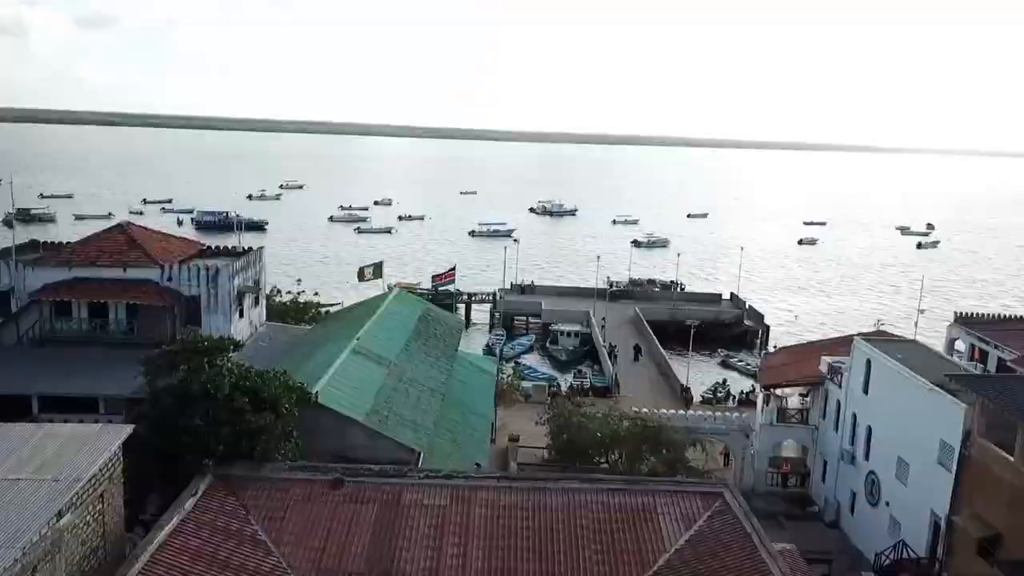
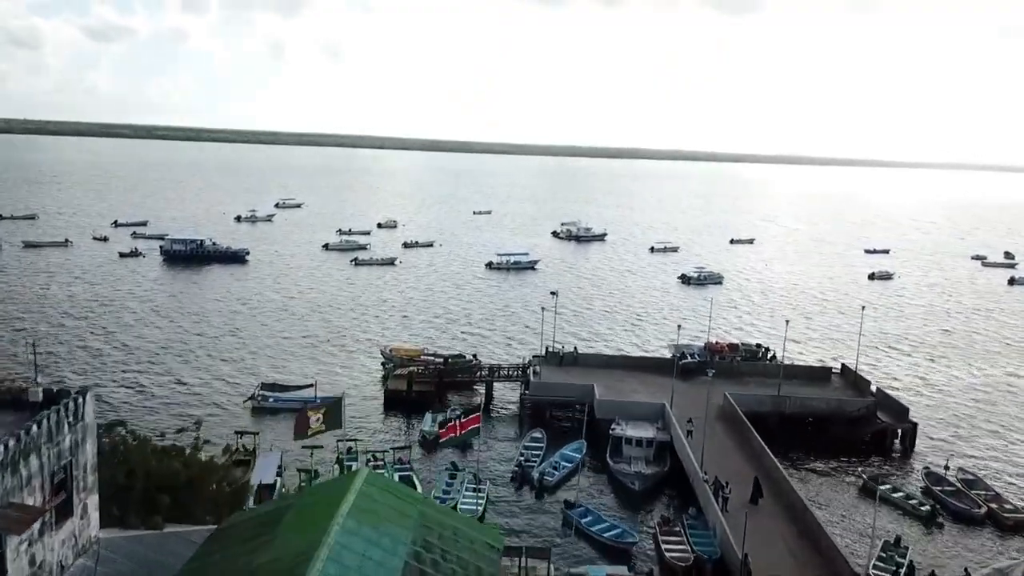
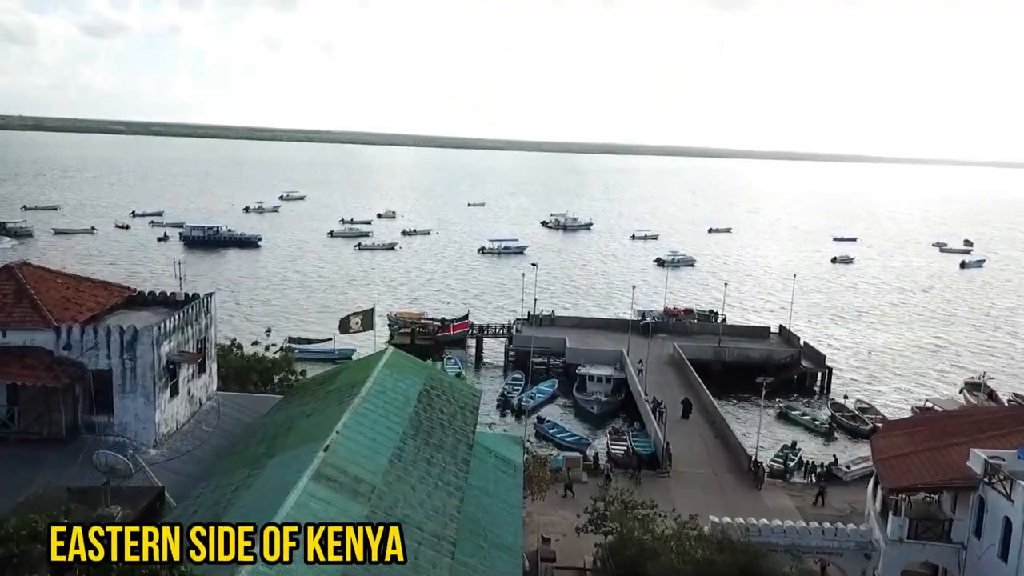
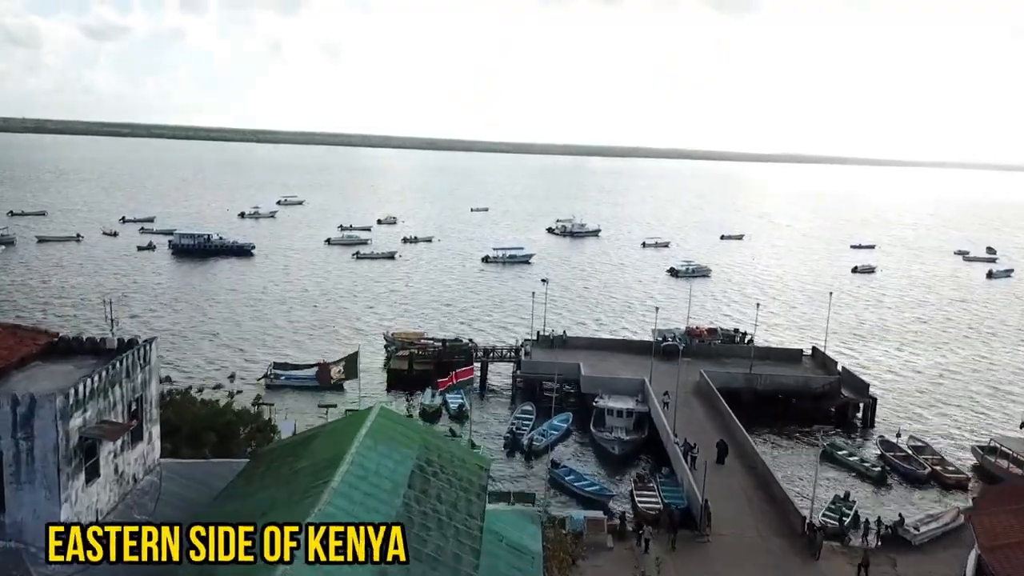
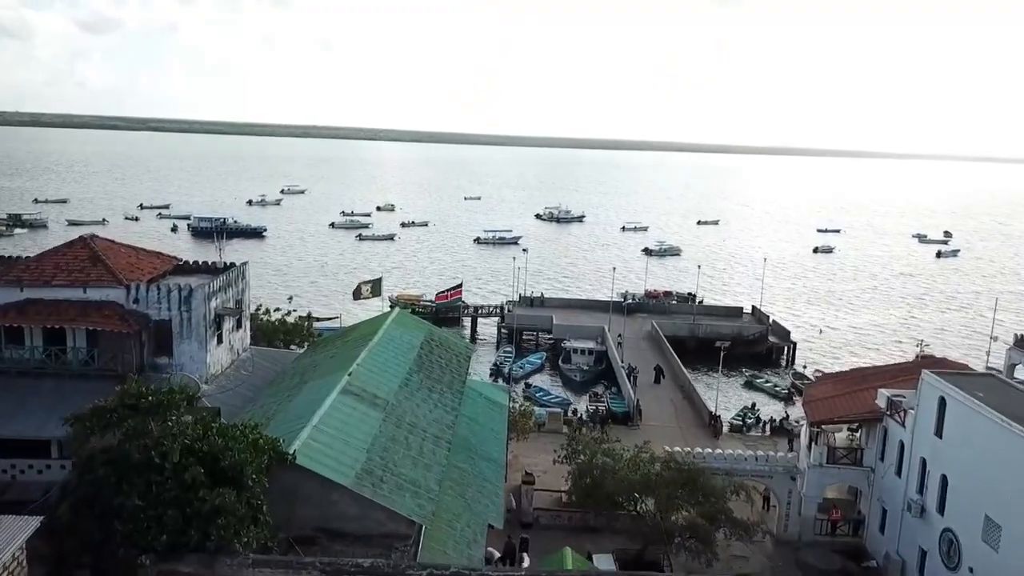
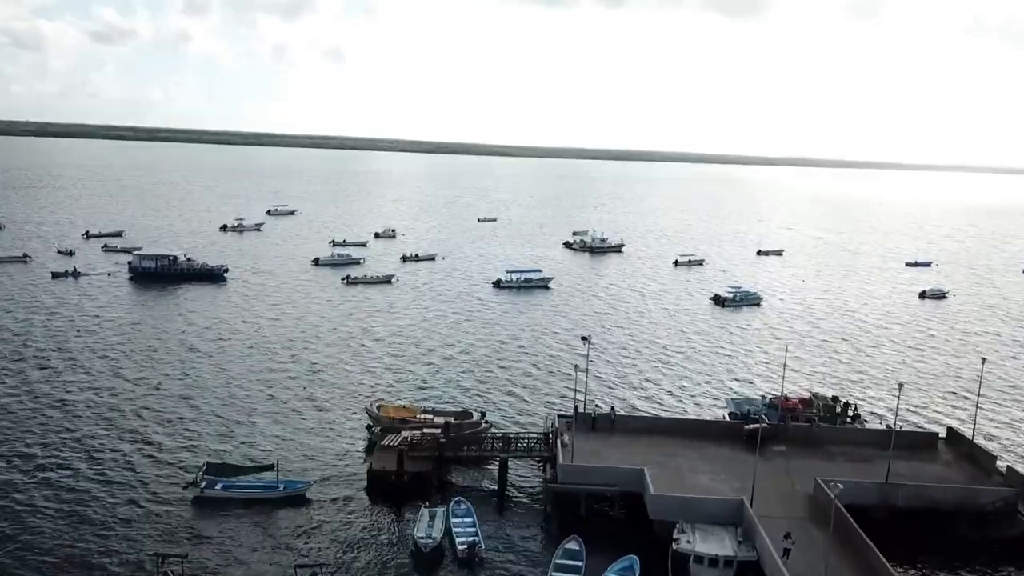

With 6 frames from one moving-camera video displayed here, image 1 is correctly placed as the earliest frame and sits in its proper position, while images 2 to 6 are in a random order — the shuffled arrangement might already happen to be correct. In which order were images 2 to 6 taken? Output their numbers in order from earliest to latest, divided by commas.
5, 3, 4, 2, 6
